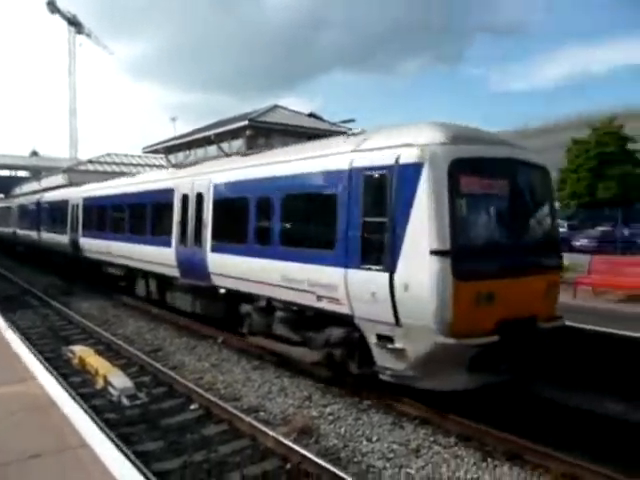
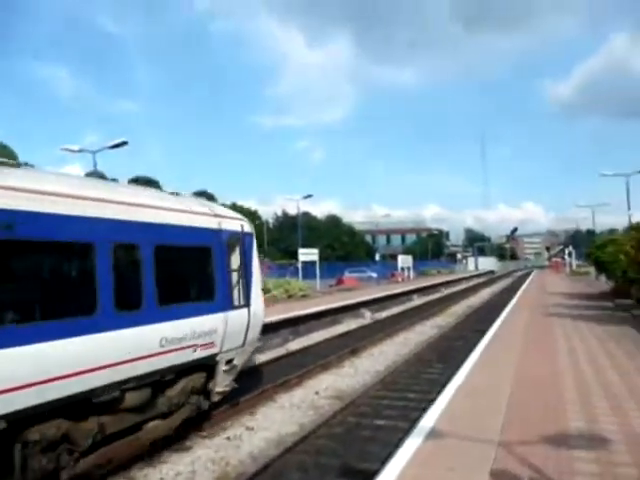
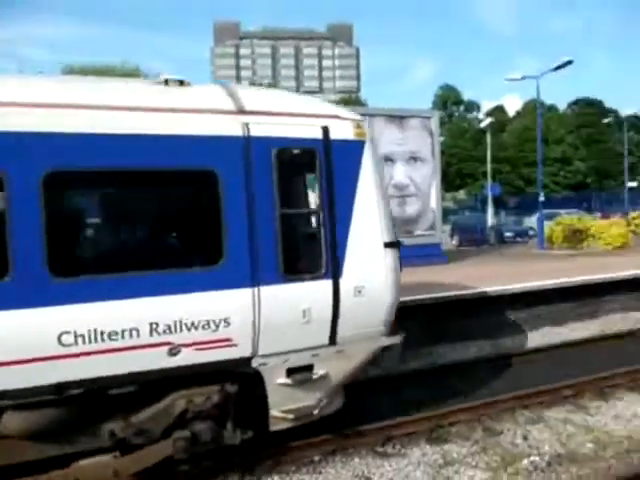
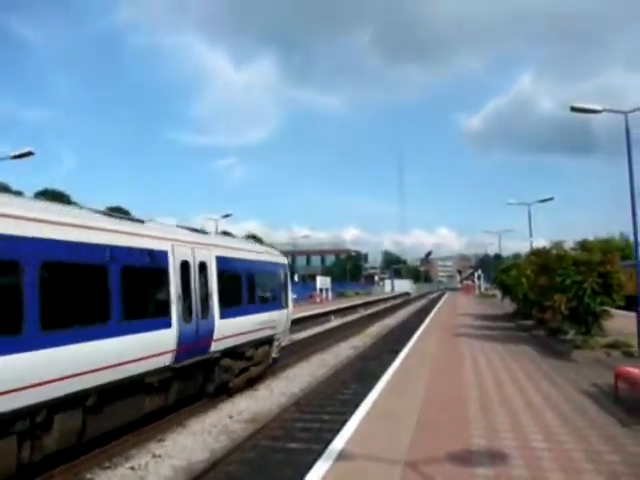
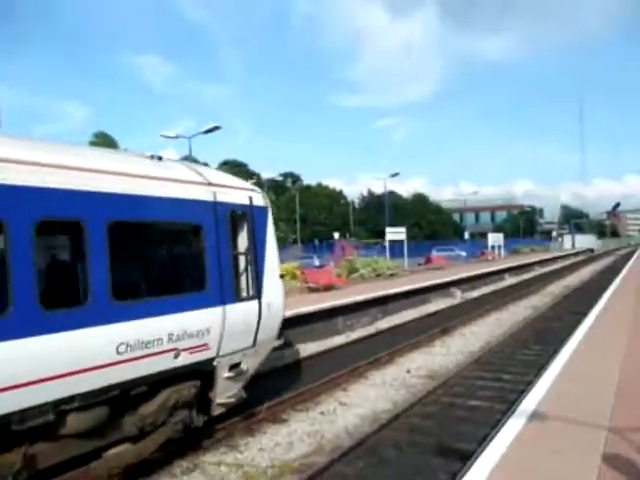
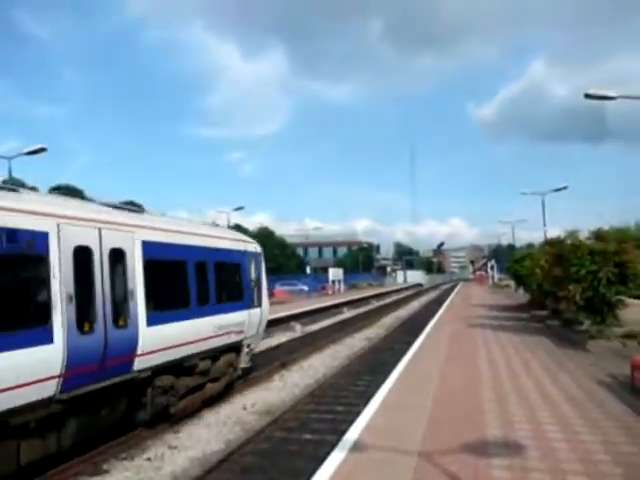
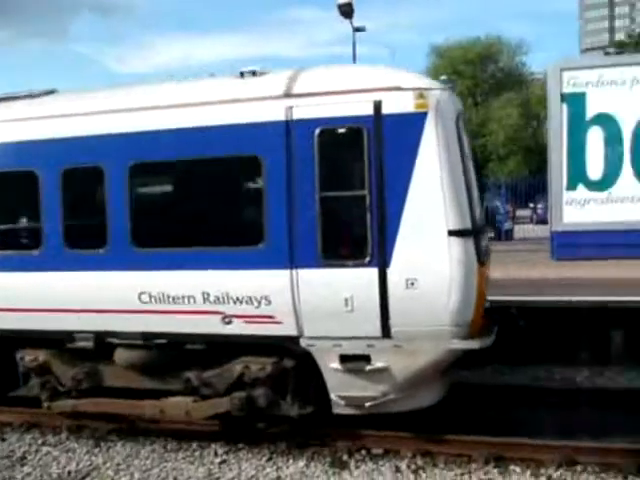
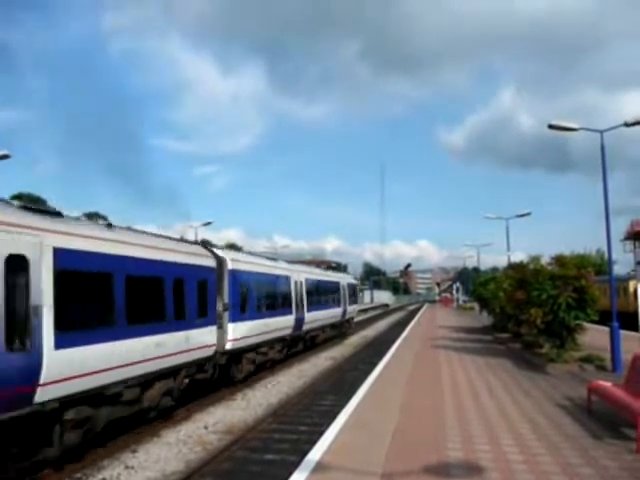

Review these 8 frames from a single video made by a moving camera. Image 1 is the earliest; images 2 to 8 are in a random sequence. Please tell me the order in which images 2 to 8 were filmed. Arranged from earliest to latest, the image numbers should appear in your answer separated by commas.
7, 3, 5, 2, 6, 4, 8
